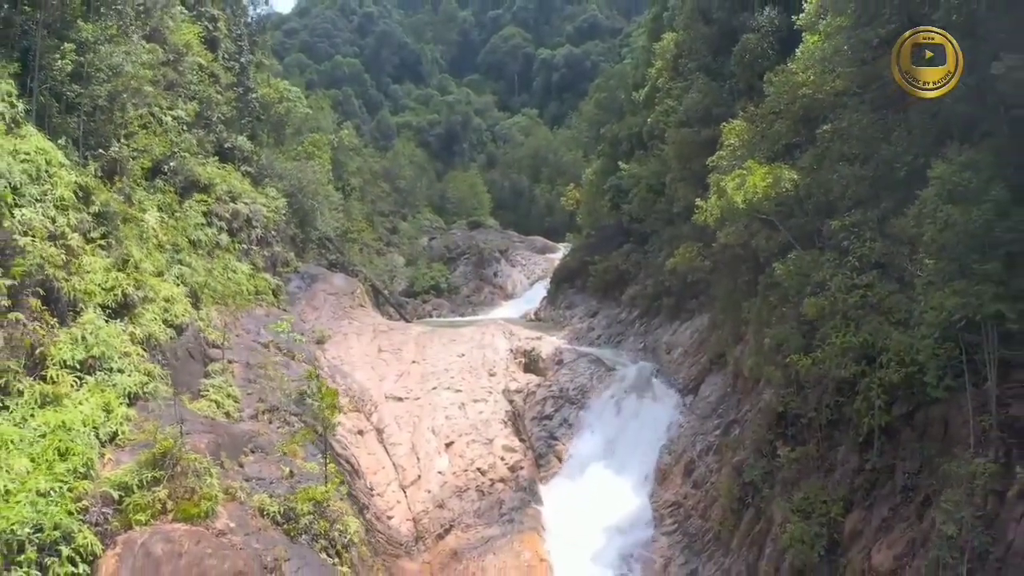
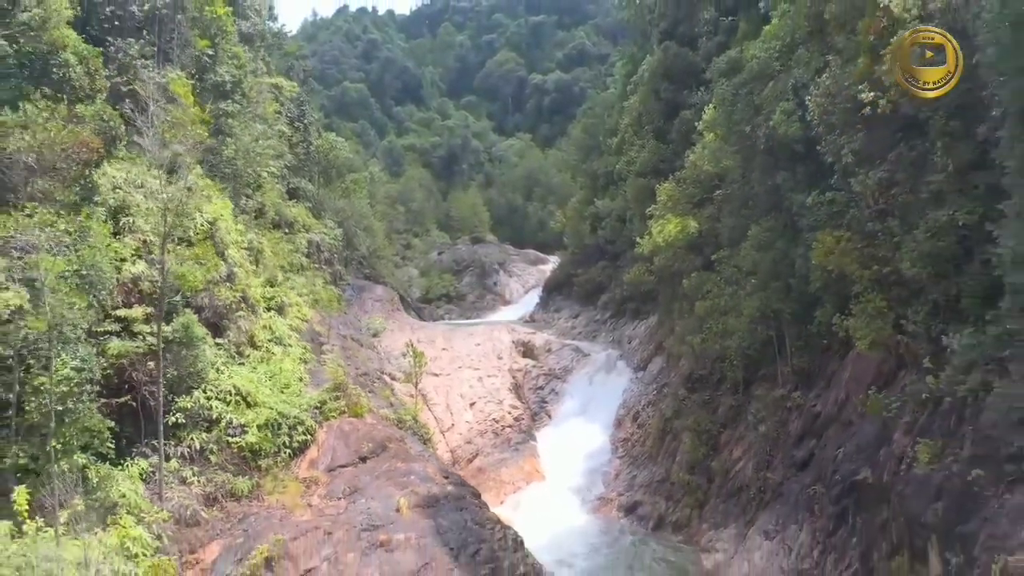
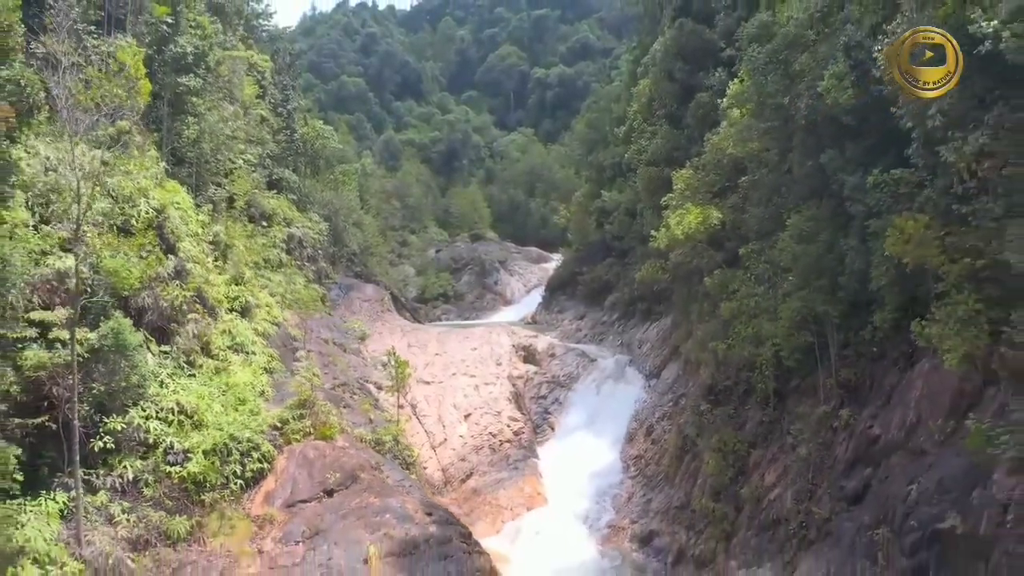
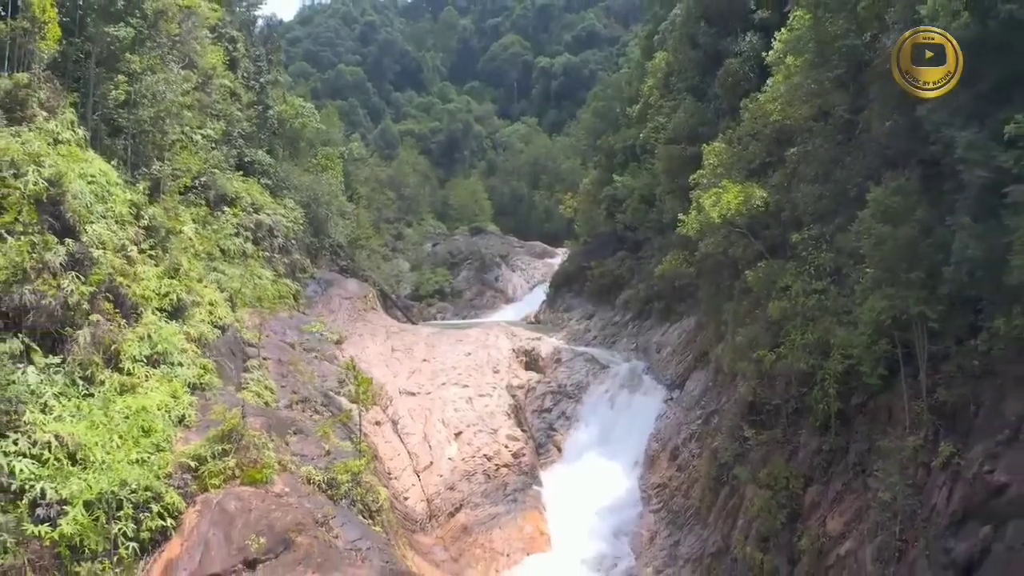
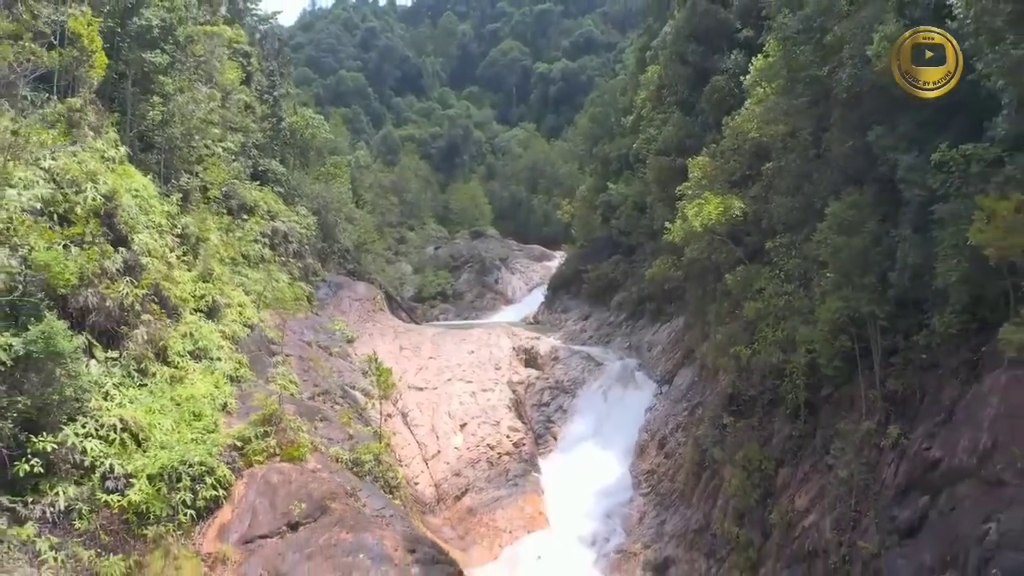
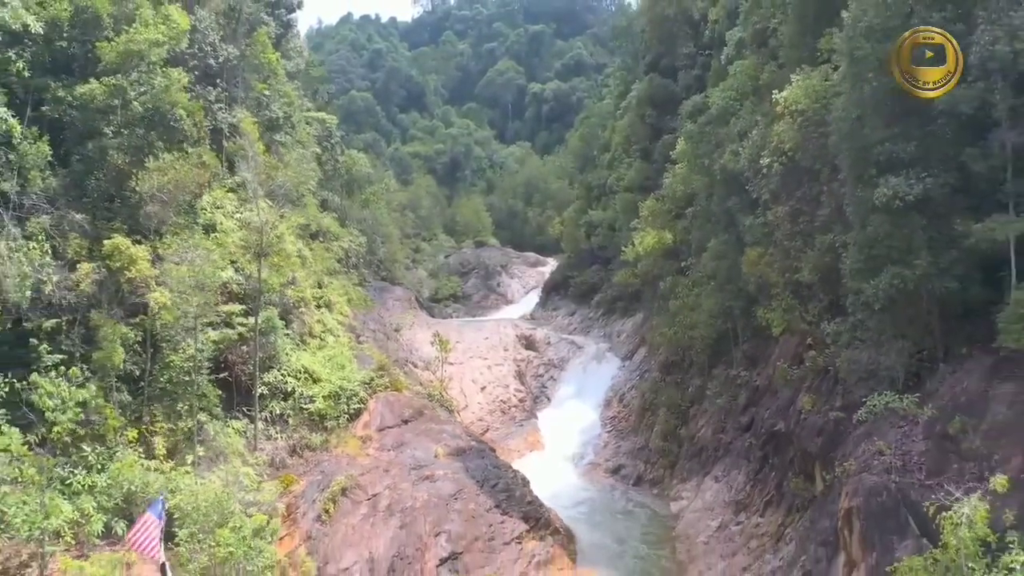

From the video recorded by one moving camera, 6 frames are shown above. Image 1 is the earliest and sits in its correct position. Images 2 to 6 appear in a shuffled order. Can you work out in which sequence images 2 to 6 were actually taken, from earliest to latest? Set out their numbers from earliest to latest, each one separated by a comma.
4, 5, 3, 2, 6
